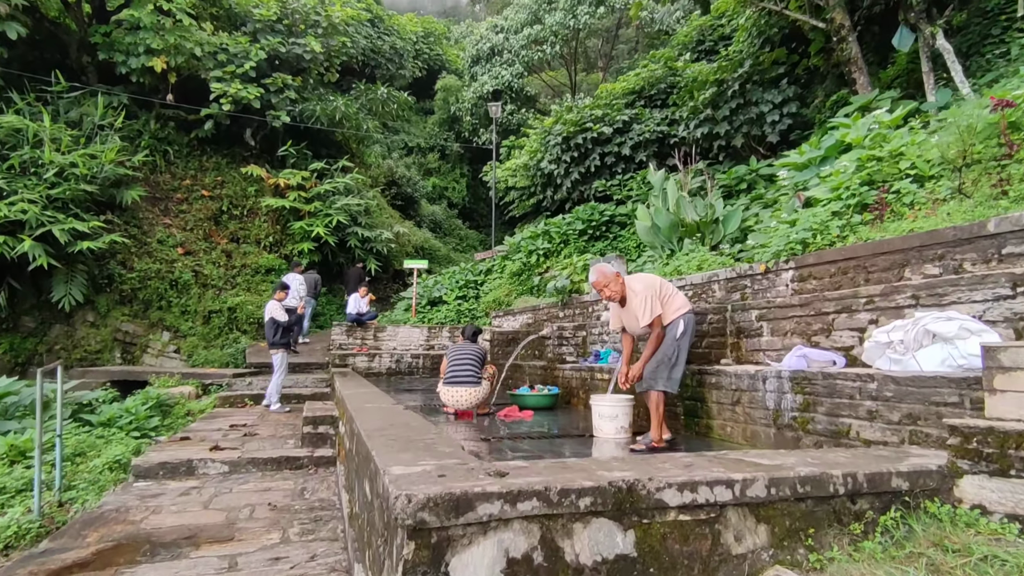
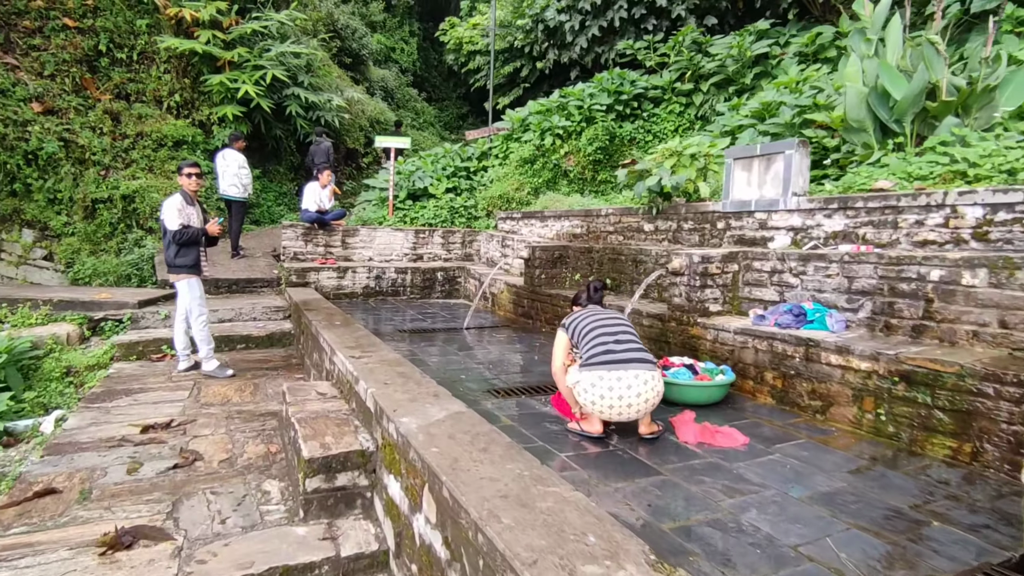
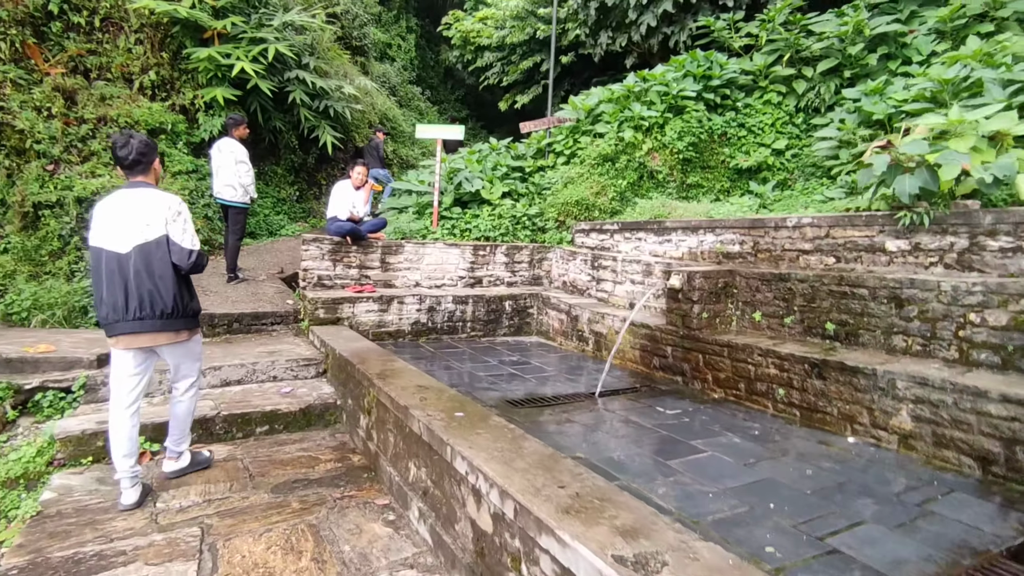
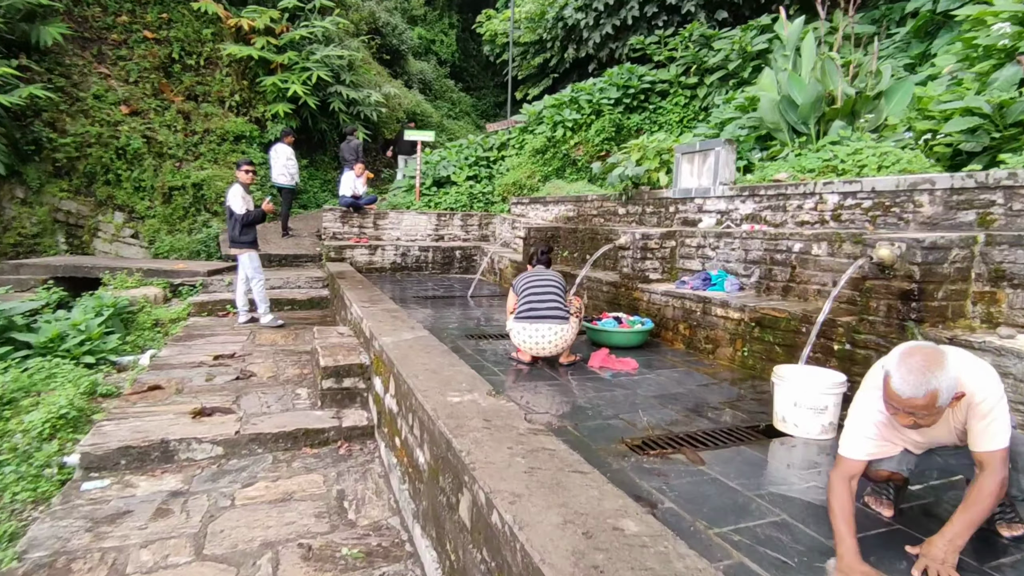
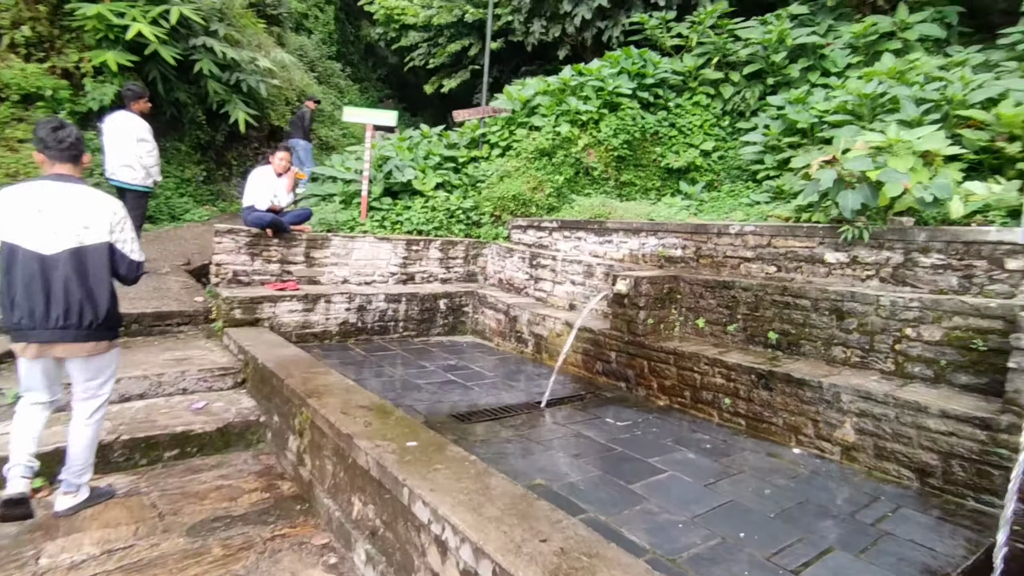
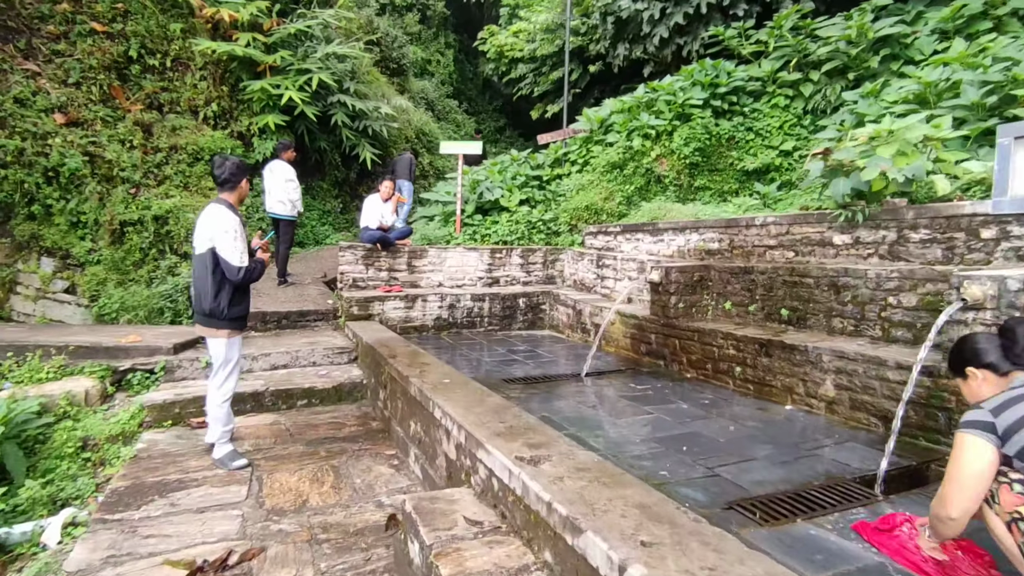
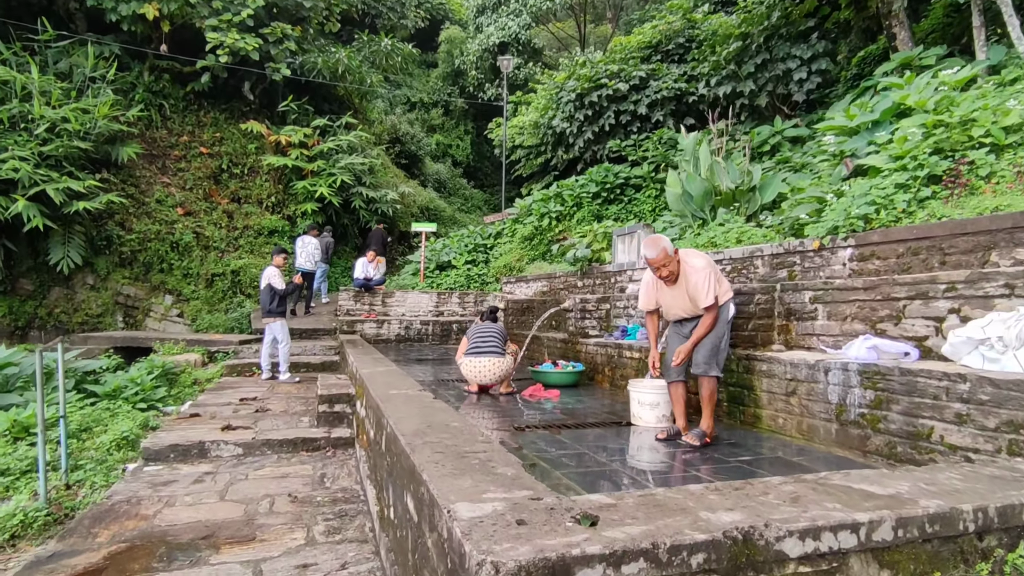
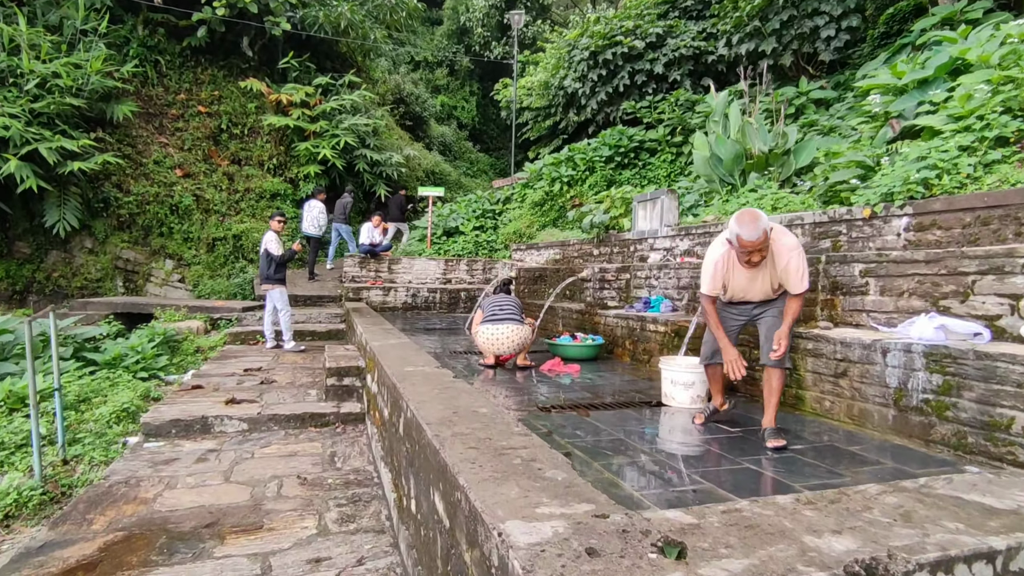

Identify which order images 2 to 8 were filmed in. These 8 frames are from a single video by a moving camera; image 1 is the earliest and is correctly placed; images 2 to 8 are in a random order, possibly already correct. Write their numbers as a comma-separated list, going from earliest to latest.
7, 8, 4, 2, 6, 3, 5
